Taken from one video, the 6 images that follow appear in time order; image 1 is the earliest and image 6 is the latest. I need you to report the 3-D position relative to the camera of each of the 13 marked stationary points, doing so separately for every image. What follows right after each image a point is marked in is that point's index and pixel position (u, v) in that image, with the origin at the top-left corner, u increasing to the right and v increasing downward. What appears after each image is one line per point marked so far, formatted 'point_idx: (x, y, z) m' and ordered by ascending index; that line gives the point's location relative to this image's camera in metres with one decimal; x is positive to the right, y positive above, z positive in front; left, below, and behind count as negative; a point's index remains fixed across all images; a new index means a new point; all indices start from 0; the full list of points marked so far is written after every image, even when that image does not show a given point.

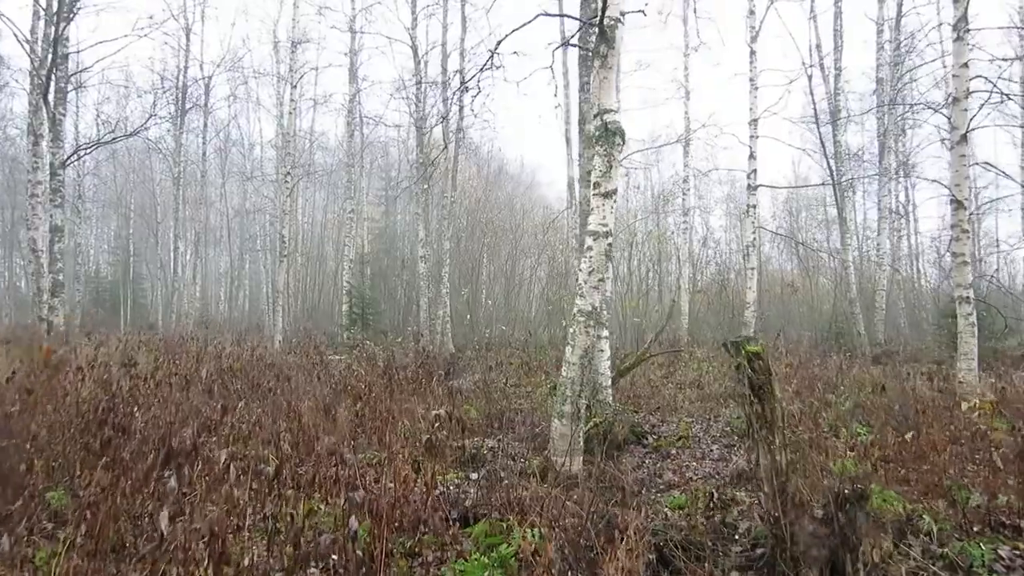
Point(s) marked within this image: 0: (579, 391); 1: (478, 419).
0: (+0.4, -0.7, +5.4) m
1: (-0.3, -1.3, +7.6) m
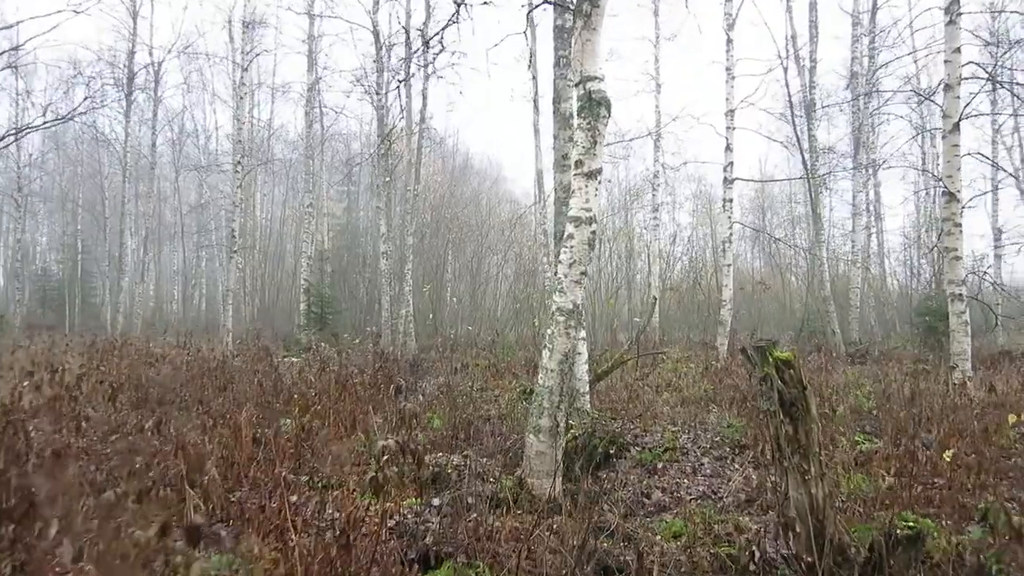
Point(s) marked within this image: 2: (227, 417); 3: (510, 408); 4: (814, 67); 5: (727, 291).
0: (+0.3, -0.7, +4.7) m
1: (-0.6, -1.3, +6.9) m
2: (-2.2, -1.0, +6.1) m
3: (0.0, -1.4, +8.8) m
4: (+6.6, +4.9, +17.8) m
5: (+3.7, -0.1, +14.0) m
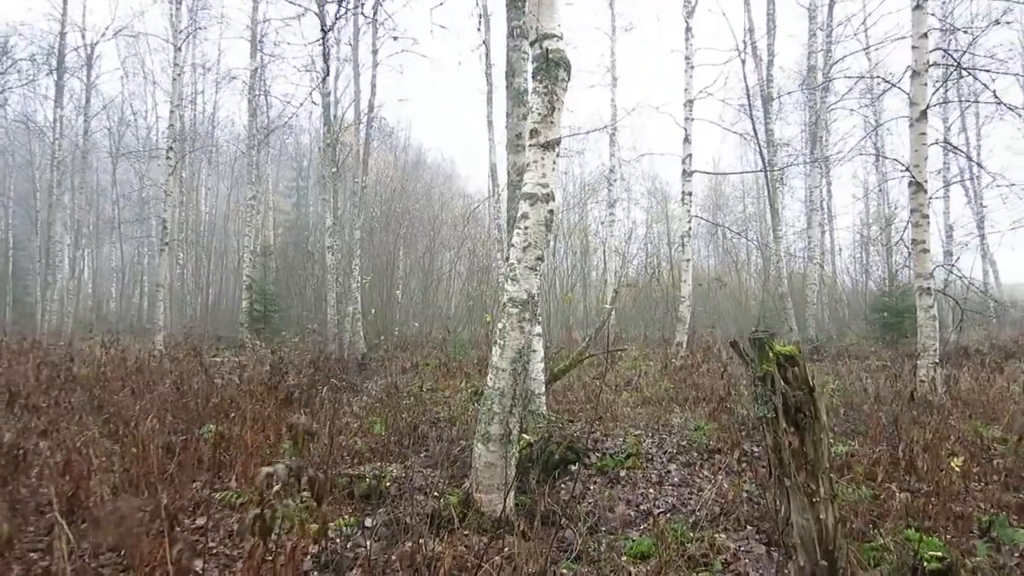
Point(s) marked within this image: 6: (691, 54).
0: (0.0, -0.6, +4.1) m
1: (-1.0, -1.2, +6.2) m
2: (-2.5, -0.9, +5.3) m
3: (-0.5, -1.3, +8.2) m
4: (+5.6, +4.9, +17.5) m
5: (+2.9, 0.0, +13.6) m
6: (+3.1, +4.0, +13.8) m
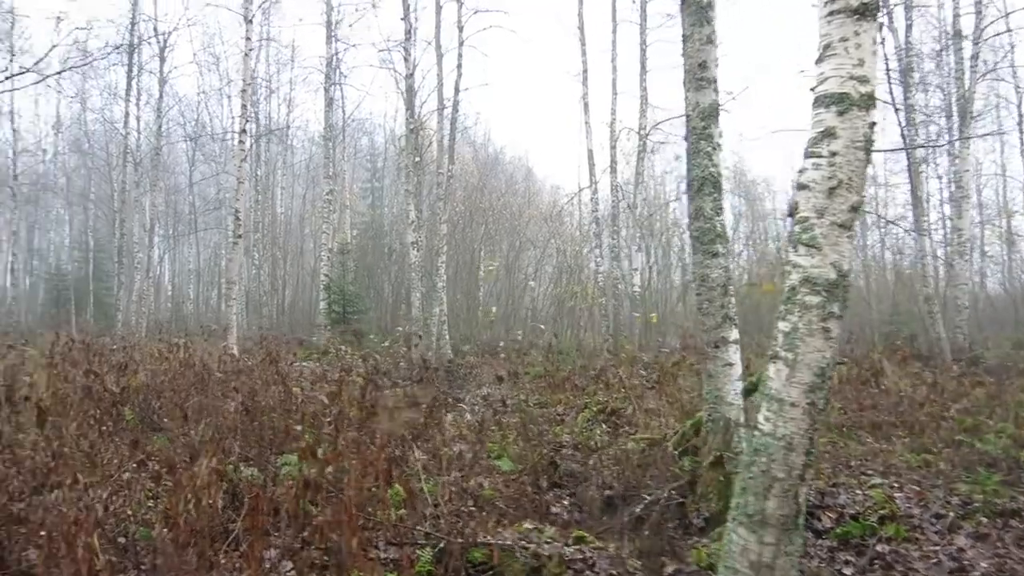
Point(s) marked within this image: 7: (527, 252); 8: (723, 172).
0: (+0.8, -0.5, +2.4) m
1: (0.0, -1.1, +4.6) m
2: (-1.5, -0.8, +3.8) m
3: (+0.7, -1.2, +6.5) m
4: (+7.6, +5.0, +15.3) m
5: (+4.5, 0.0, +11.6) m
6: (+4.7, +4.0, +11.9) m
7: (+0.4, +0.9, +19.4) m
8: (+1.1, +0.6, +4.4) m
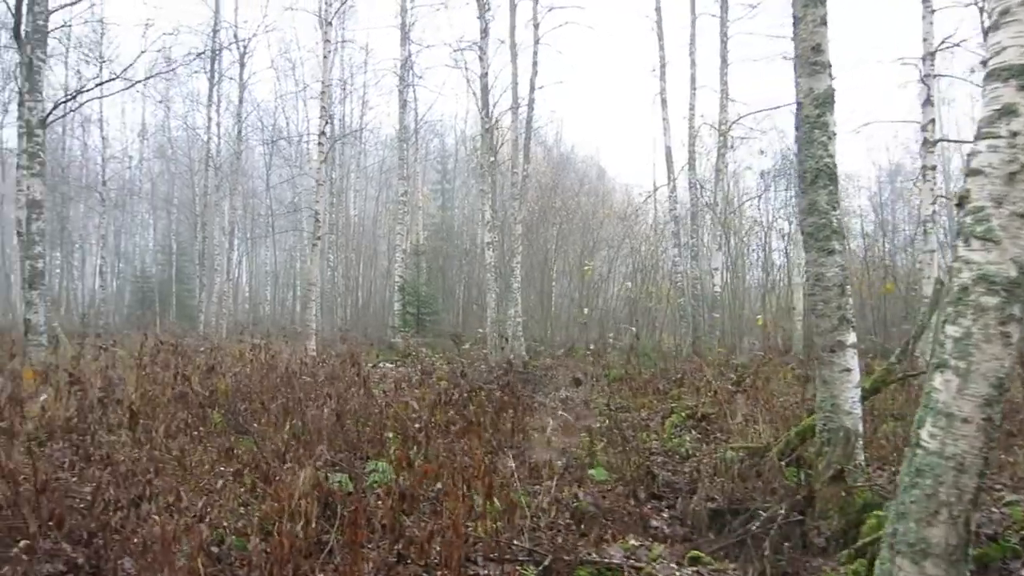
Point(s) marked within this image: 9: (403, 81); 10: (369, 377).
0: (+1.2, -0.5, +2.1) m
1: (+0.6, -1.1, +4.4) m
2: (-1.1, -0.8, +3.7) m
3: (+1.4, -1.2, +6.2) m
4: (+8.9, +5.0, +14.4) m
5: (+5.6, 0.0, +11.0) m
6: (+5.8, +4.0, +11.2) m
7: (+2.1, +0.9, +19.1) m
8: (+1.6, +0.6, +4.1) m
9: (-2.7, +5.0, +19.7) m
10: (-1.3, -0.8, +7.2) m
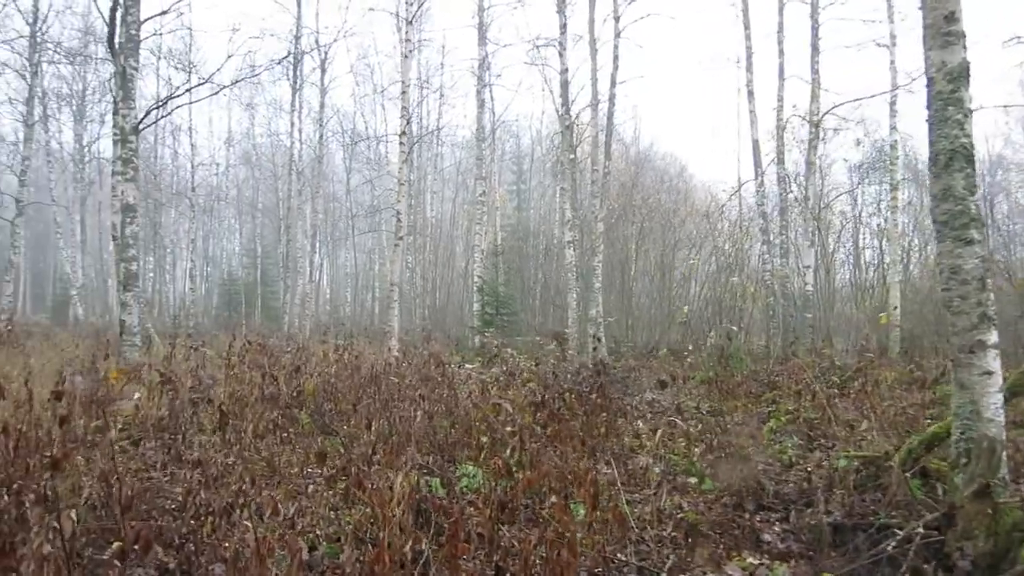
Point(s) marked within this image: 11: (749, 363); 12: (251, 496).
0: (+1.5, -0.5, +1.8) m
1: (+1.1, -1.1, +4.1) m
2: (-0.6, -0.8, +3.6) m
3: (+2.0, -1.2, +5.8) m
4: (+10.3, +5.0, +13.3) m
5: (+6.7, +0.1, +10.2) m
6: (+6.9, +4.1, +10.4) m
7: (+4.0, +0.9, +18.5) m
8: (+2.1, +0.7, +3.7) m
9: (-0.8, +5.0, +19.6) m
10: (-0.5, -0.8, +7.0) m
11: (+3.3, -1.0, +11.0) m
12: (-1.1, -0.9, +3.5) m
